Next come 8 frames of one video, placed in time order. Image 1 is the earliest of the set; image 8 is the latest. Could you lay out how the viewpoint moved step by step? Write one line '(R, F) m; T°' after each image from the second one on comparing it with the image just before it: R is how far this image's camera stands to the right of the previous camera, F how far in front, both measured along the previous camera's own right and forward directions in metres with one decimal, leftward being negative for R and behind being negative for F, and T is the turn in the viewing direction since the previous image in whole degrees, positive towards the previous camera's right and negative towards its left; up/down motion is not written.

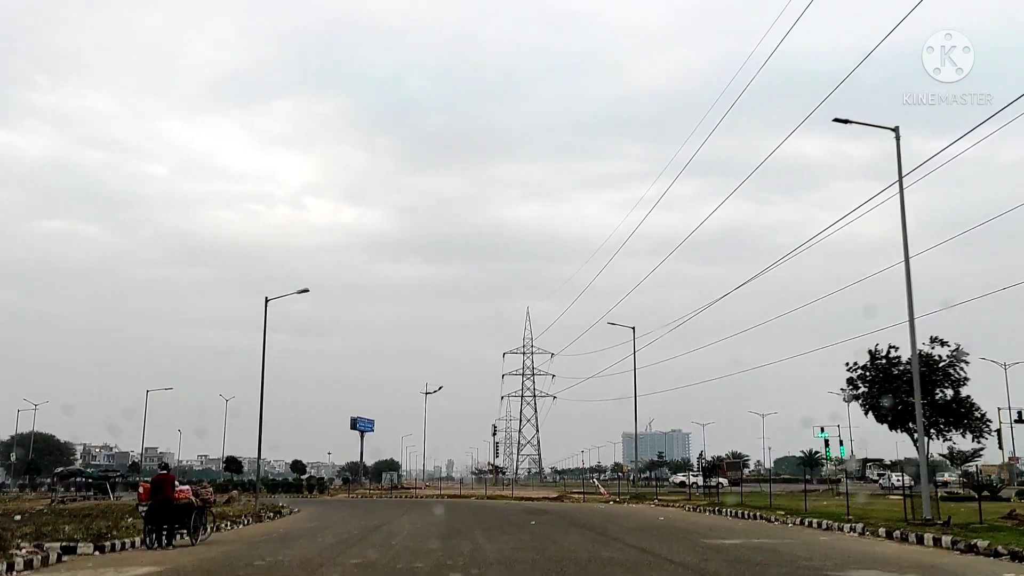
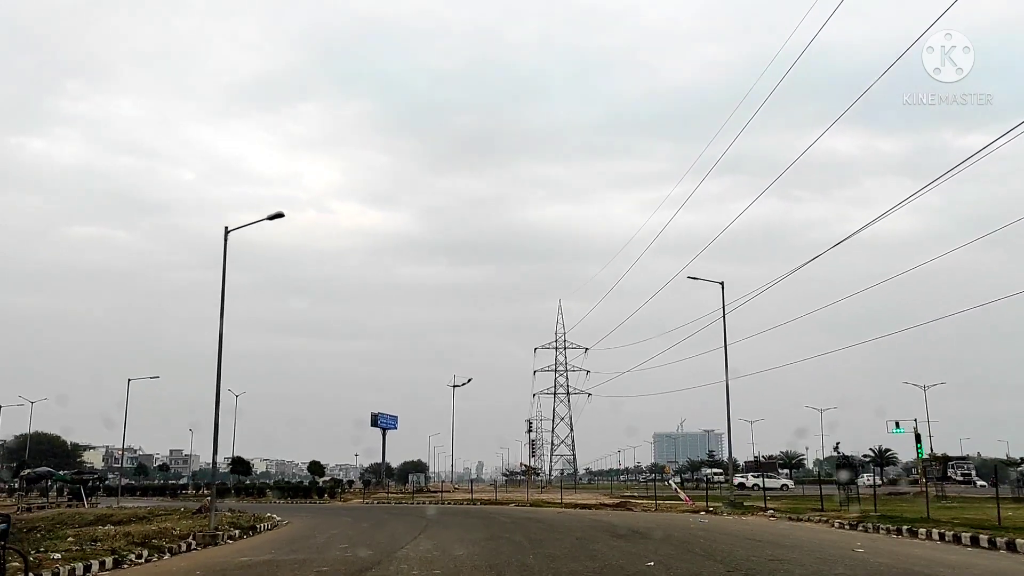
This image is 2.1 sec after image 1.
(-1.2, +12.1) m; -2°
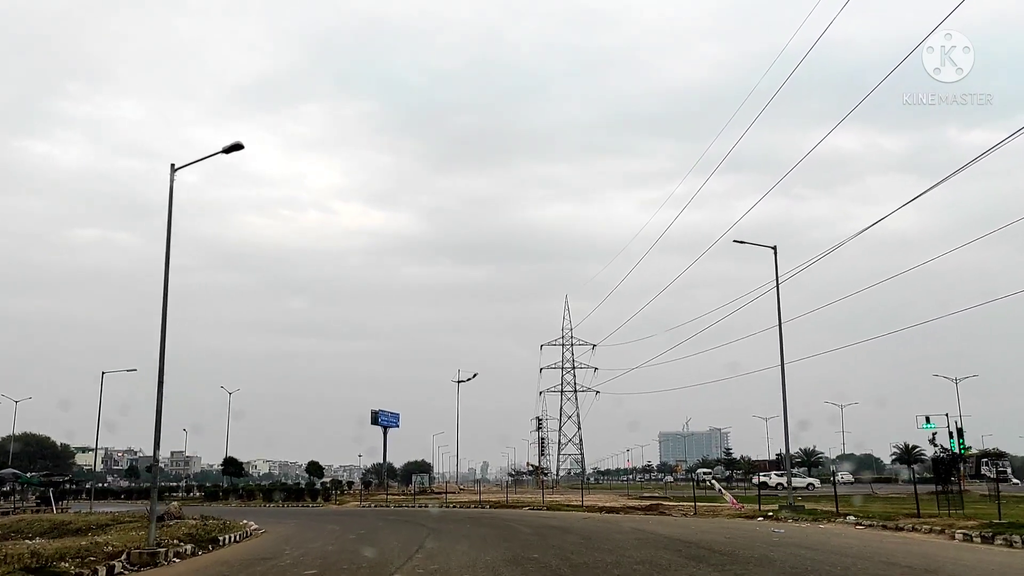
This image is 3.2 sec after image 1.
(-0.5, +6.0) m; 0°
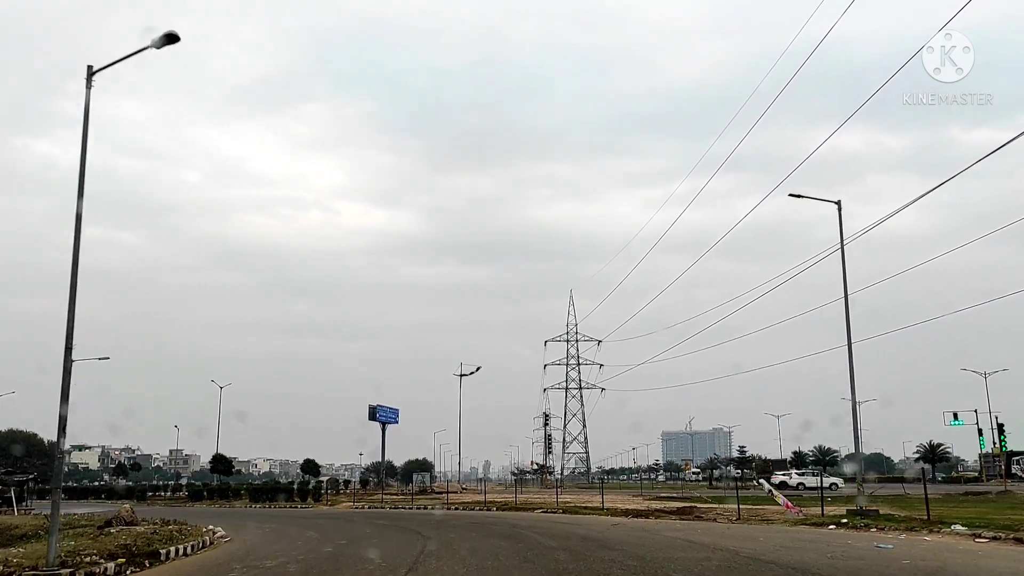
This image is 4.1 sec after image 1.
(-0.4, +5.5) m; 0°
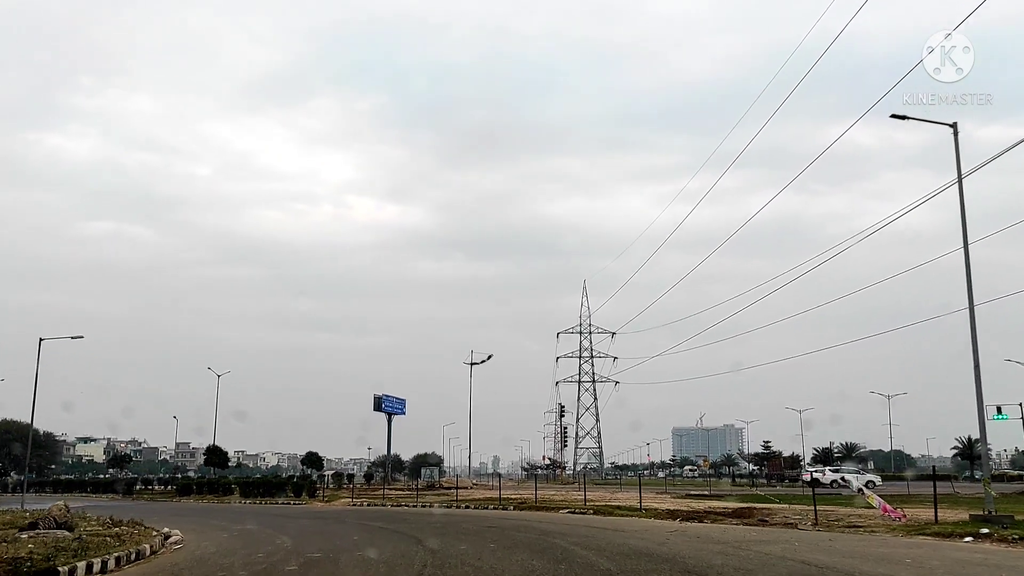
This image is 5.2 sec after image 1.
(-0.5, +6.0) m; -1°
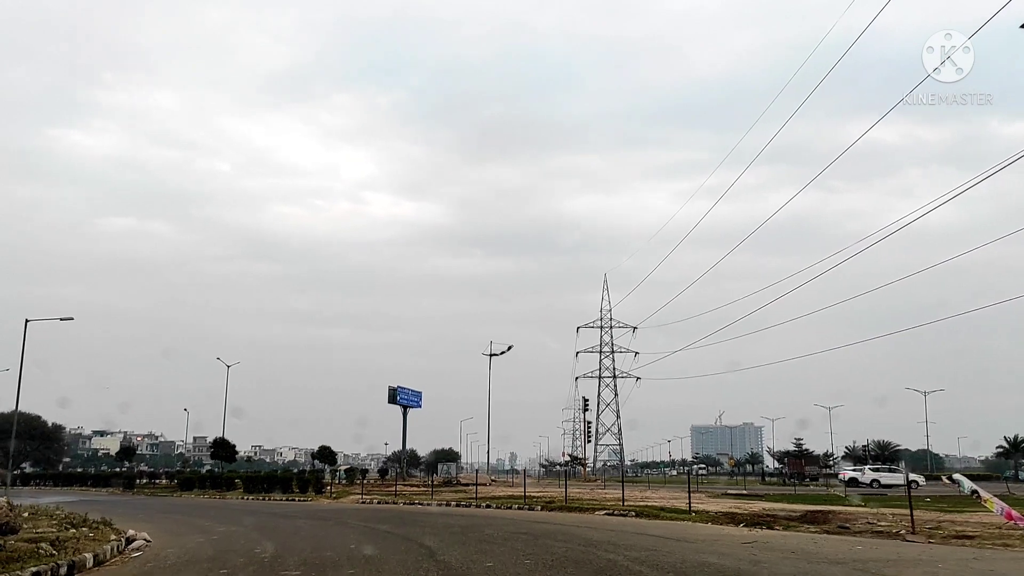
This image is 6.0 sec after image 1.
(-0.4, +4.4) m; -1°
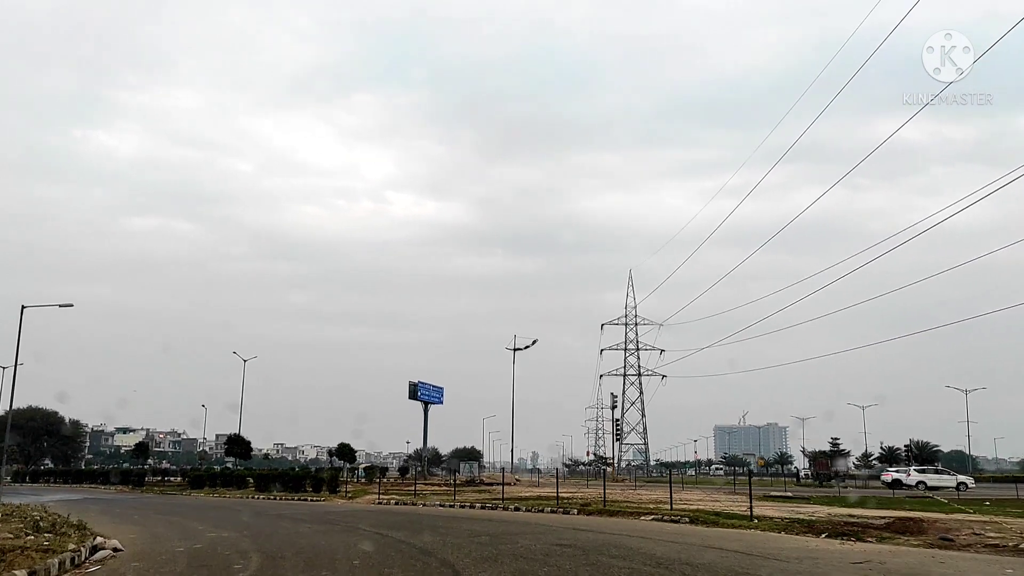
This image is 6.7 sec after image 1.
(-0.4, +3.6) m; -2°
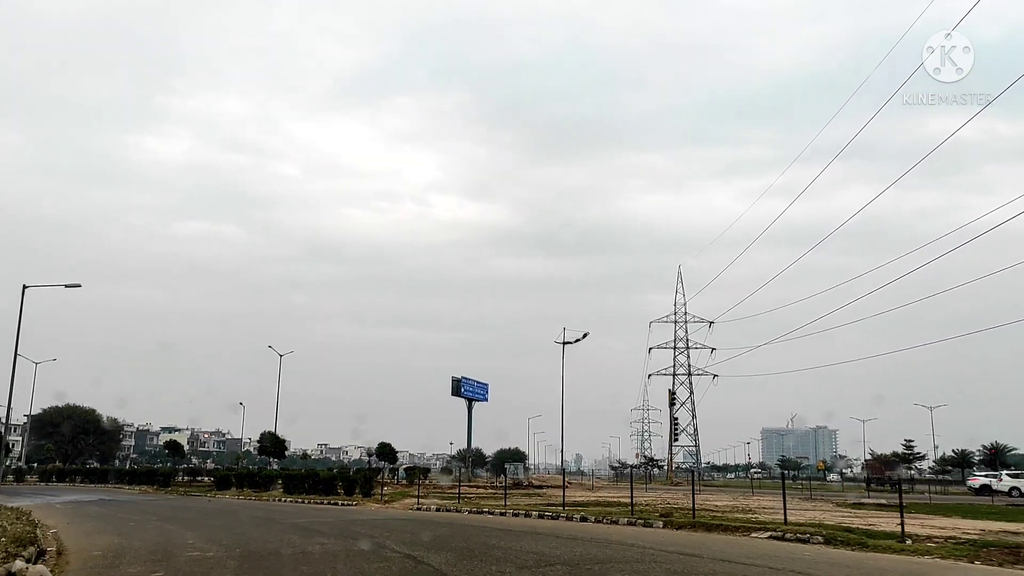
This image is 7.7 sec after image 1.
(-0.7, +5.5) m; -3°
